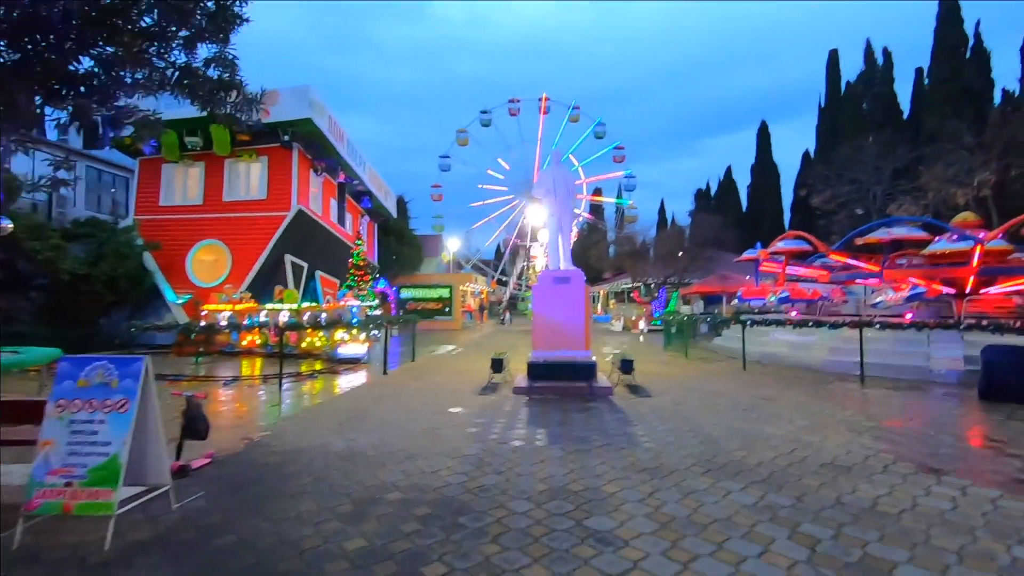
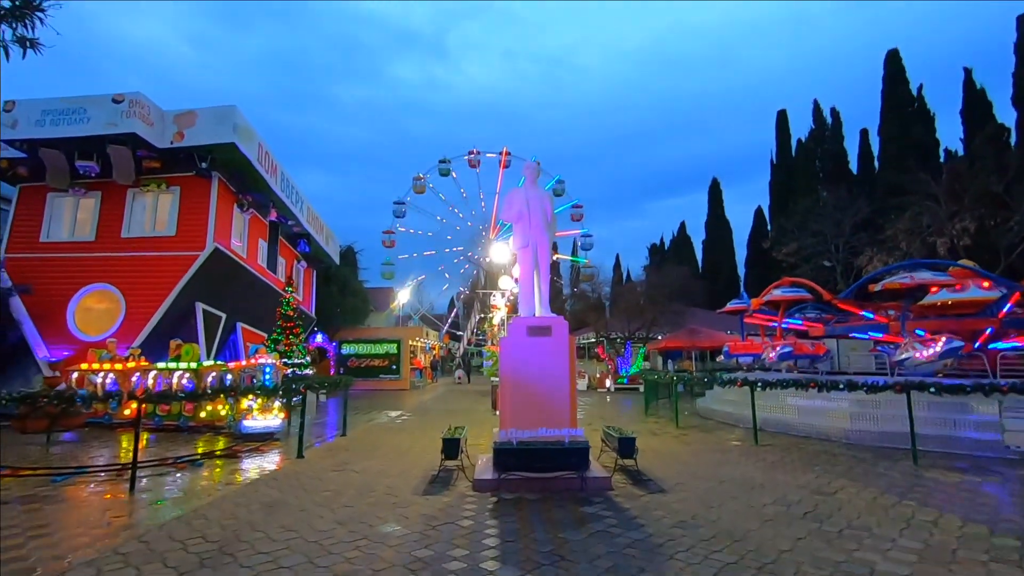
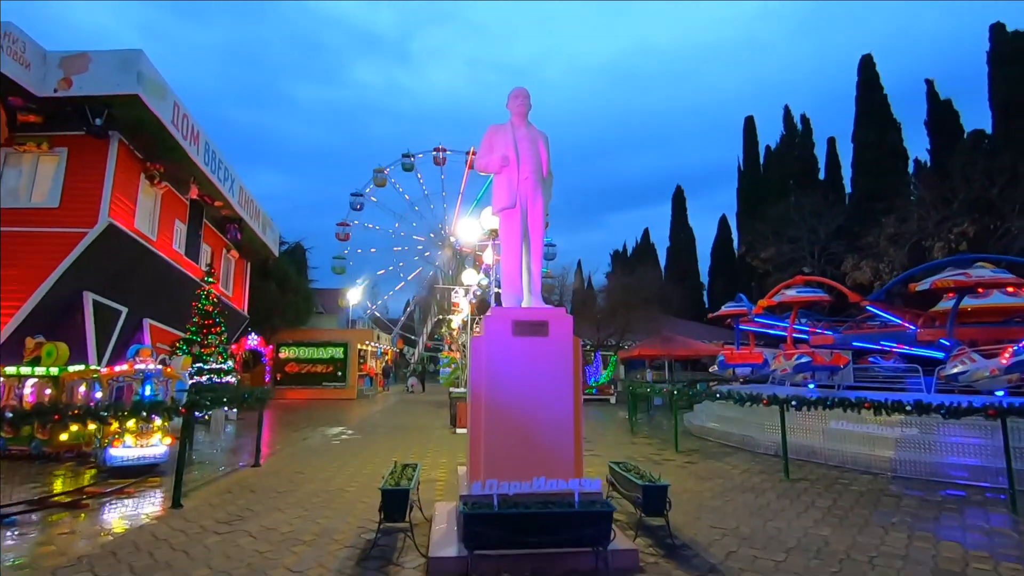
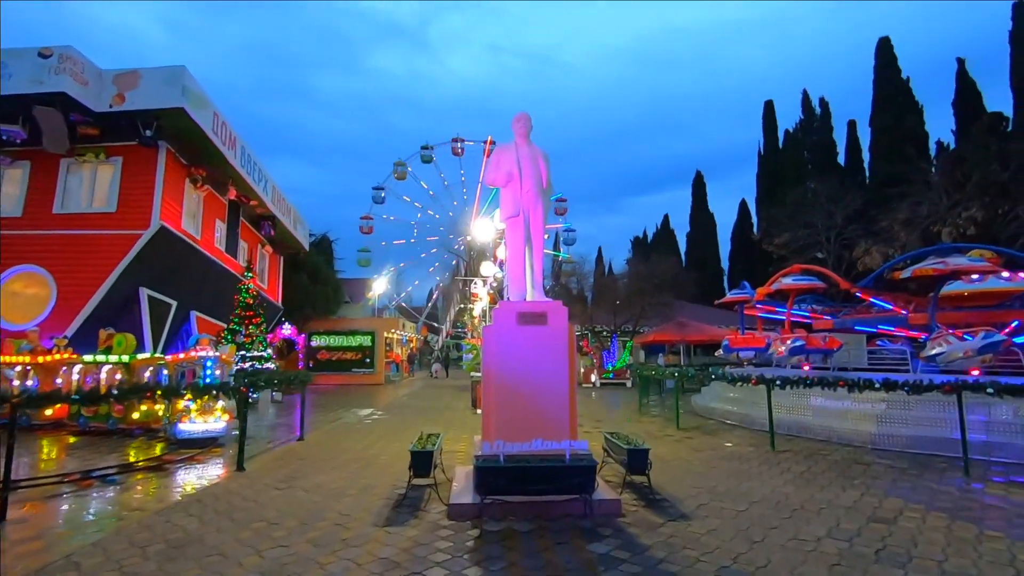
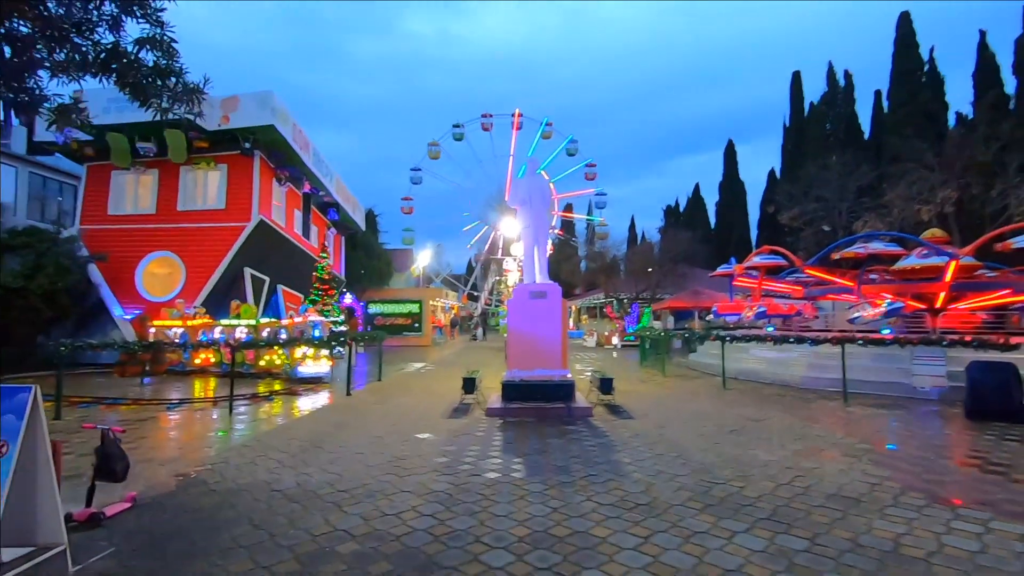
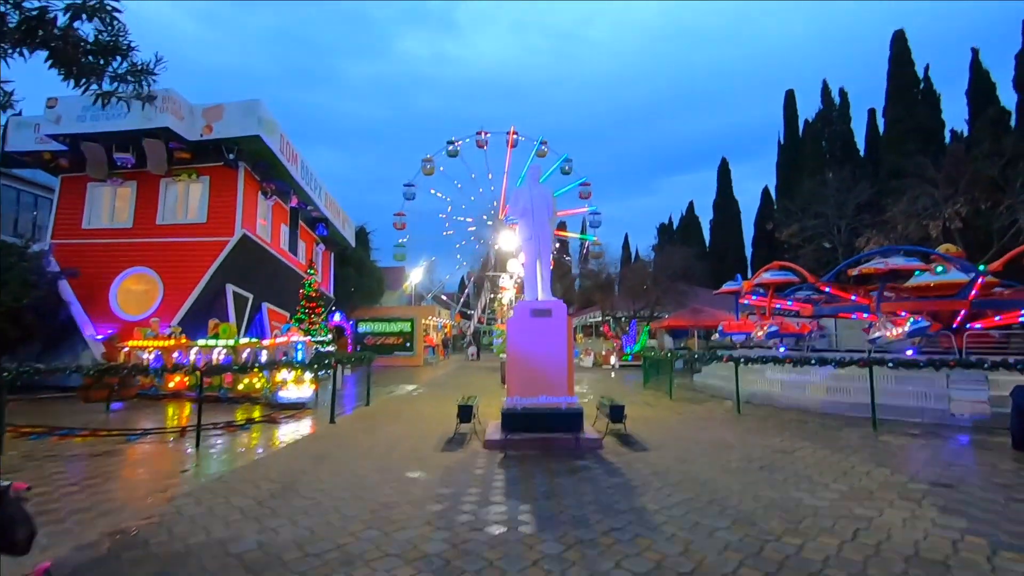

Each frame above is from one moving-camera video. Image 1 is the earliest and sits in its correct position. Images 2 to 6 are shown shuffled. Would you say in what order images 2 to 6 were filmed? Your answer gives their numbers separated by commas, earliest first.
5, 6, 2, 4, 3
